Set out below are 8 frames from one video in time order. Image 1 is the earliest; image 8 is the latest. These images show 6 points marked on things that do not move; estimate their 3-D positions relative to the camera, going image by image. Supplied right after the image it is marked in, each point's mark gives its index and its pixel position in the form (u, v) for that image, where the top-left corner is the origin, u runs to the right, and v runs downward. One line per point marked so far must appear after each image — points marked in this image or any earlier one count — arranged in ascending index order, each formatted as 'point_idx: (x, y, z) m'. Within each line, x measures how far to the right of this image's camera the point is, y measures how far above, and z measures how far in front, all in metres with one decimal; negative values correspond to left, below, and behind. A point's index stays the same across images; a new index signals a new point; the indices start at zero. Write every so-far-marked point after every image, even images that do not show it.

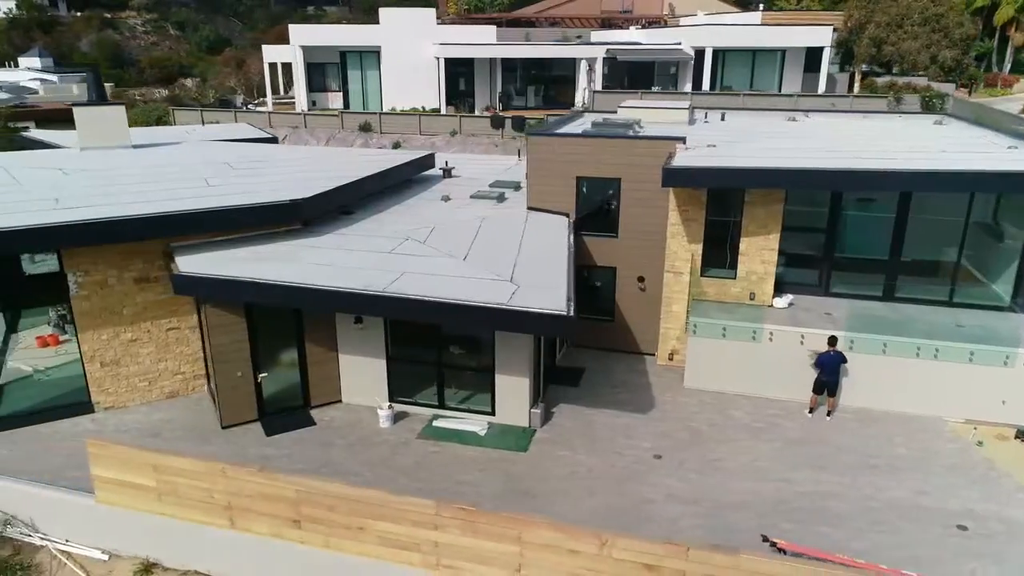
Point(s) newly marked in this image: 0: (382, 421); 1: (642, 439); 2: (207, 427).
0: (-2.4, -2.5, +13.2) m
1: (+2.4, -2.7, +12.9) m
2: (-5.6, -2.6, +13.1) m
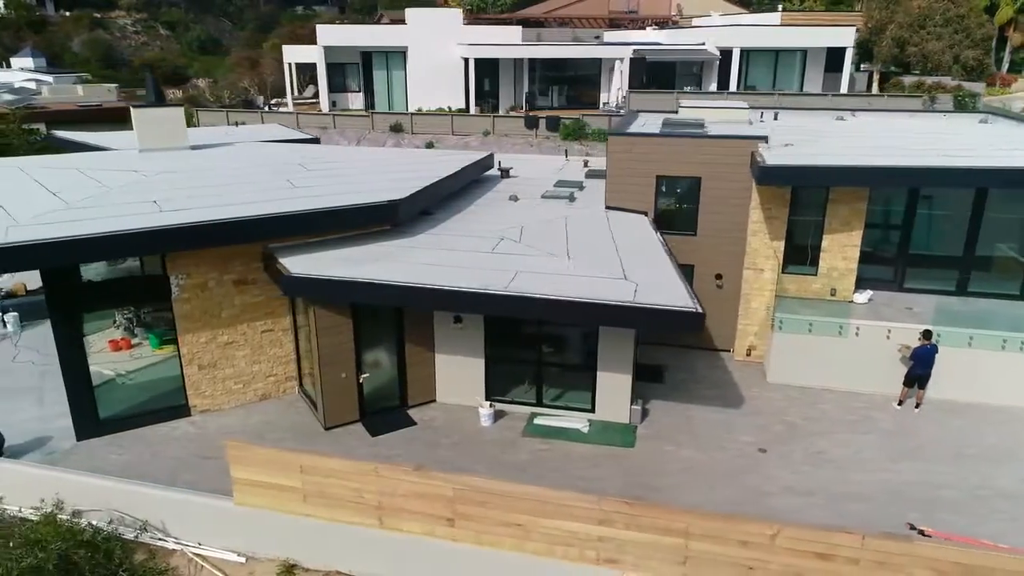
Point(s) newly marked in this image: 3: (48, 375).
0: (-0.5, -2.4, +13.3) m
1: (+4.2, -2.6, +13.1) m
2: (-3.7, -2.6, +13.1) m
3: (-9.8, -1.9, +15.2) m
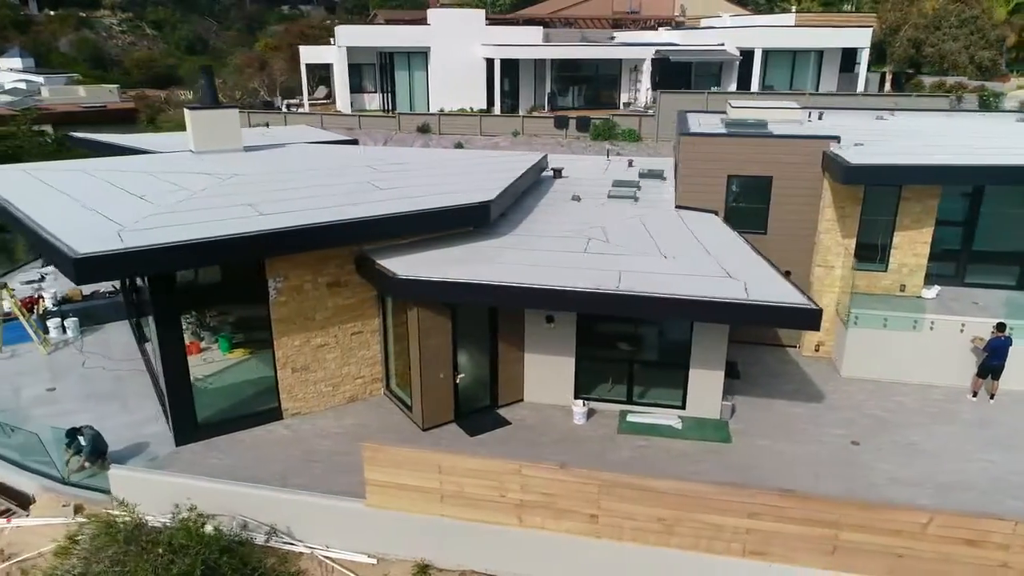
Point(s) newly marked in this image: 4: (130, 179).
0: (+1.2, -2.4, +13.4) m
1: (+6.0, -2.6, +13.4) m
2: (-1.9, -2.6, +13.1) m
3: (-8.2, -2.0, +15.0) m
4: (-7.7, +2.3, +15.4) m
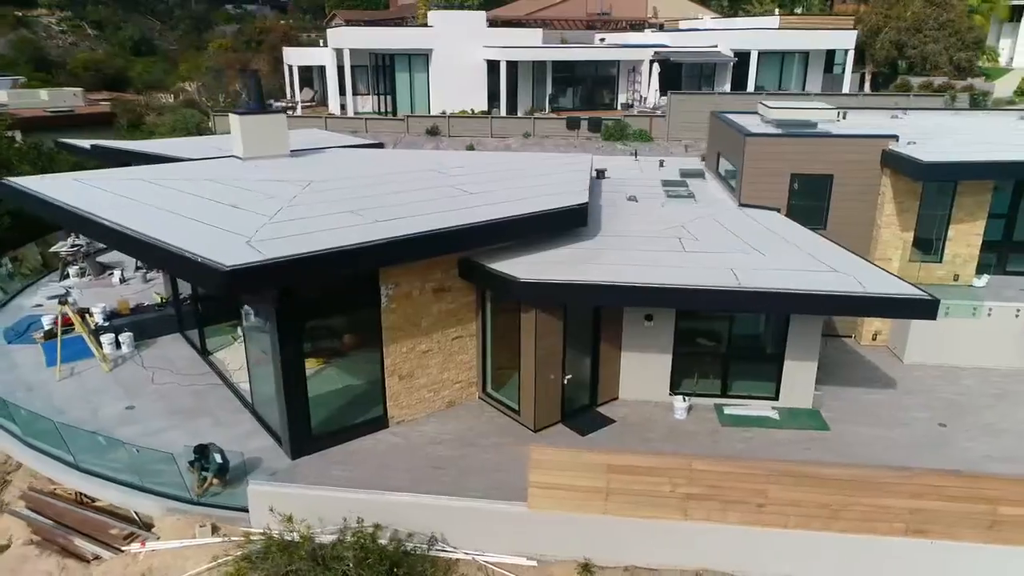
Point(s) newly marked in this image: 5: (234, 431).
0: (+3.2, -2.4, +13.8) m
1: (+8.0, -2.4, +14.1) m
2: (+0.1, -2.7, +13.2) m
3: (-6.3, -2.2, +14.5) m
4: (-6.0, +2.1, +15.0) m
5: (-5.2, -2.7, +13.2) m
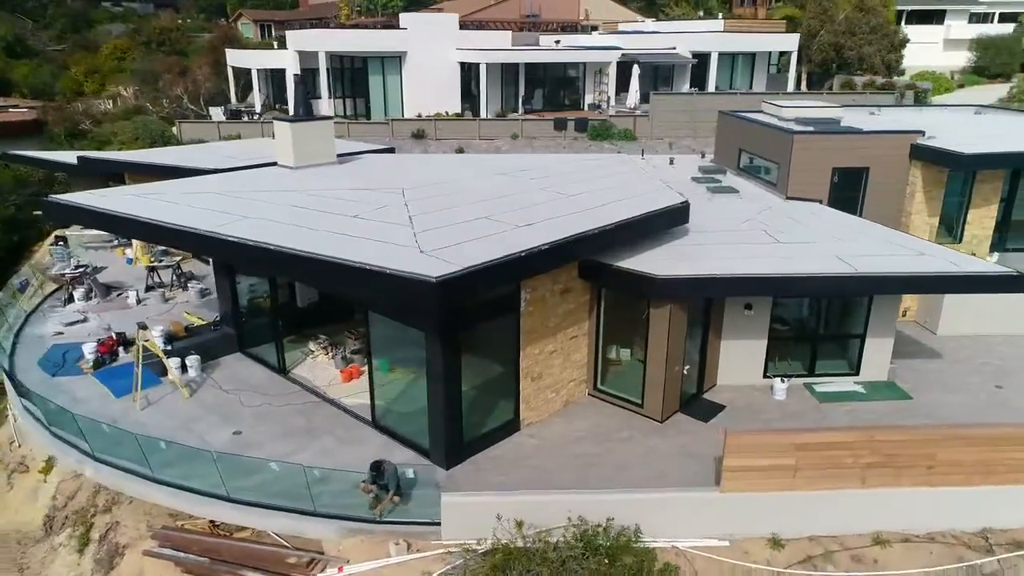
0: (+5.5, -2.2, +14.7) m
1: (+10.1, -1.9, +15.8) m
2: (+2.5, -2.6, +13.7) m
3: (-4.0, -2.5, +14.0) m
4: (-4.0, +1.8, +14.5) m
5: (-2.7, -2.9, +12.9) m
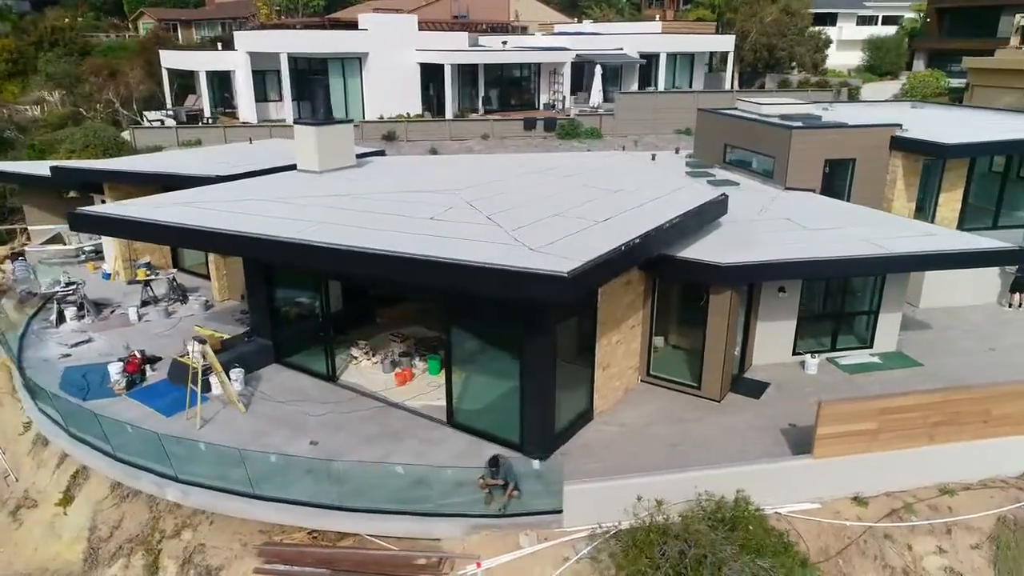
0: (+6.7, -1.8, +15.9) m
1: (+11.1, -1.3, +17.7) m
2: (+3.9, -2.4, +14.5) m
3: (-2.6, -2.6, +13.9) m
4: (-2.9, +1.7, +14.4) m
5: (-1.1, -2.9, +13.0) m
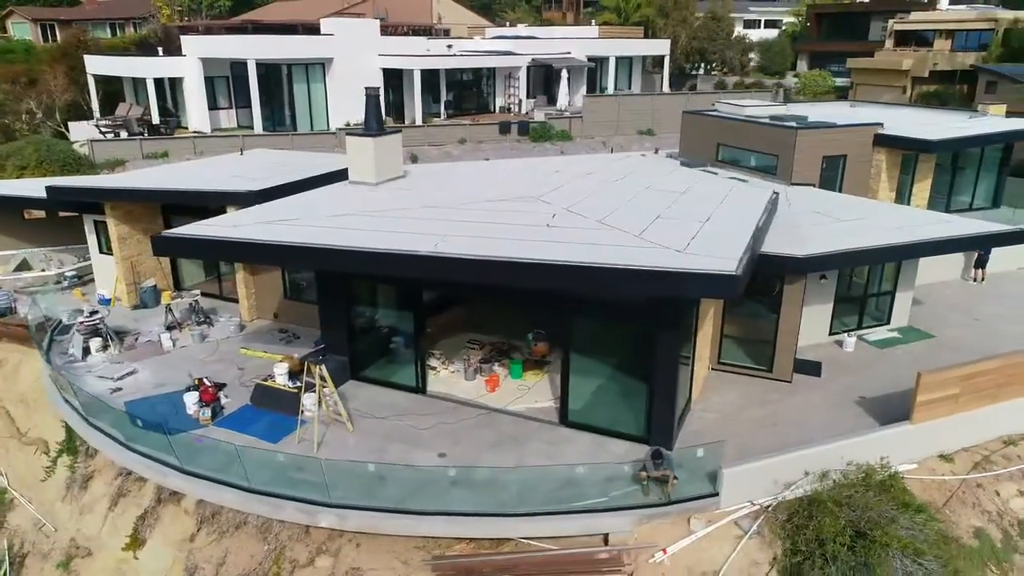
0: (+8.3, -1.5, +17.6) m
1: (+12.4, -0.7, +20.1) m
2: (+5.9, -2.2, +15.8) m
3: (-0.4, -2.7, +14.1) m
4: (-1.0, +1.5, +14.5) m
5: (+1.2, -3.0, +13.5) m
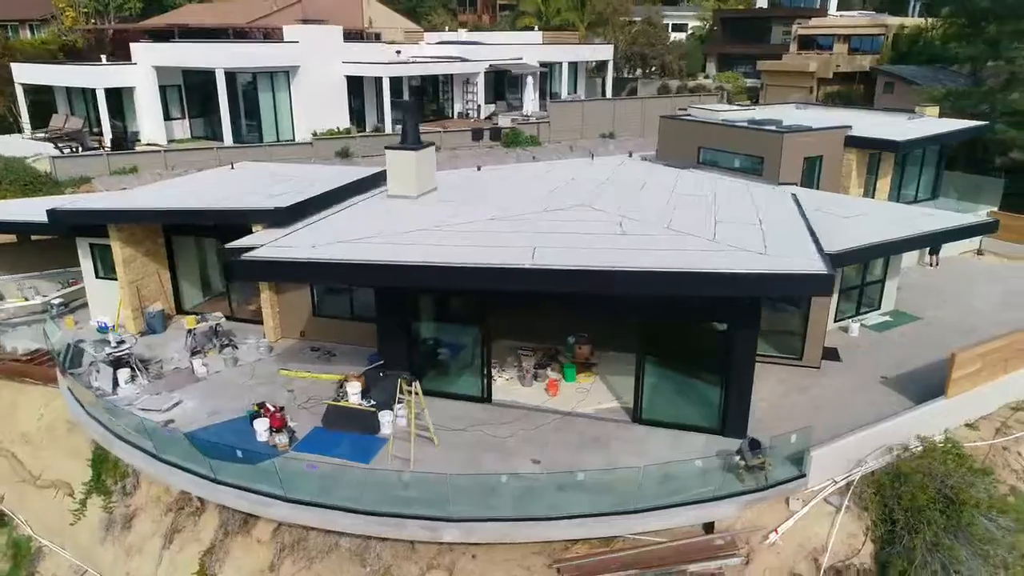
0: (+9.2, -1.2, +19.3) m
1: (+12.8, -0.3, +22.3) m
2: (+7.1, -2.0, +17.1) m
3: (+1.1, -2.9, +14.5) m
4: (+0.3, +1.3, +14.8) m
5: (+2.9, -3.0, +14.1) m
